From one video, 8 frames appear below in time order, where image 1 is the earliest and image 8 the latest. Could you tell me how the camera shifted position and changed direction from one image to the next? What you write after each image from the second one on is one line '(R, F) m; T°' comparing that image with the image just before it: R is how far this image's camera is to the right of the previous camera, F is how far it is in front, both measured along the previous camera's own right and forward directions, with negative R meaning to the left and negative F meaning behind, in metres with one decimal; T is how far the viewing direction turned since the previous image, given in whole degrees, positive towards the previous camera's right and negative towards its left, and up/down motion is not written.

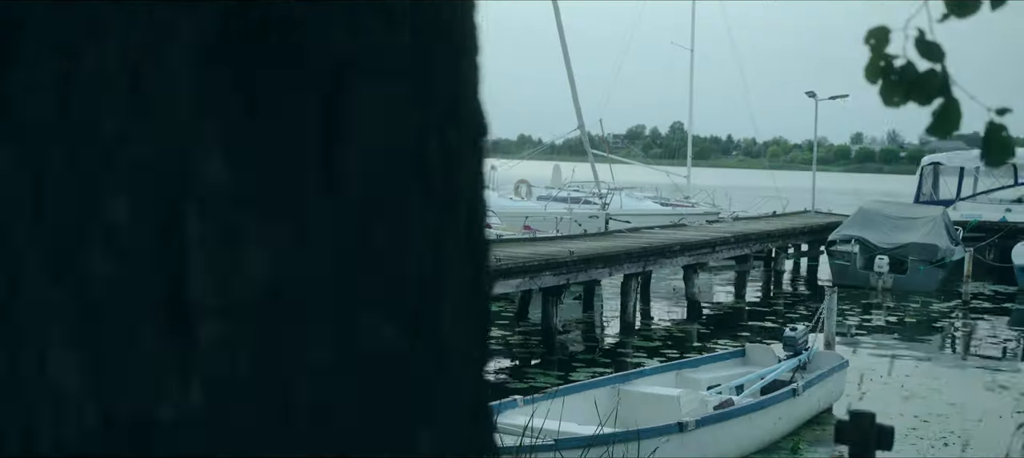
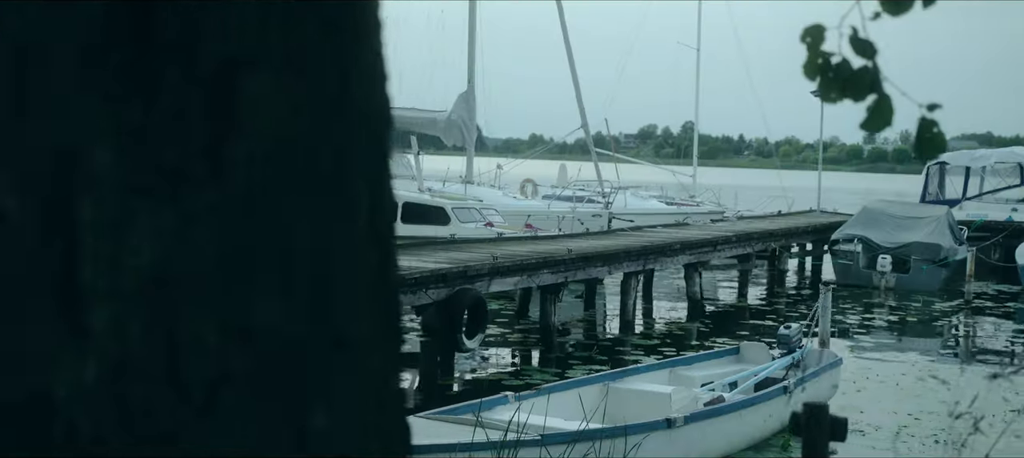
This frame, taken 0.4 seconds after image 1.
(+0.2, -0.1) m; -1°
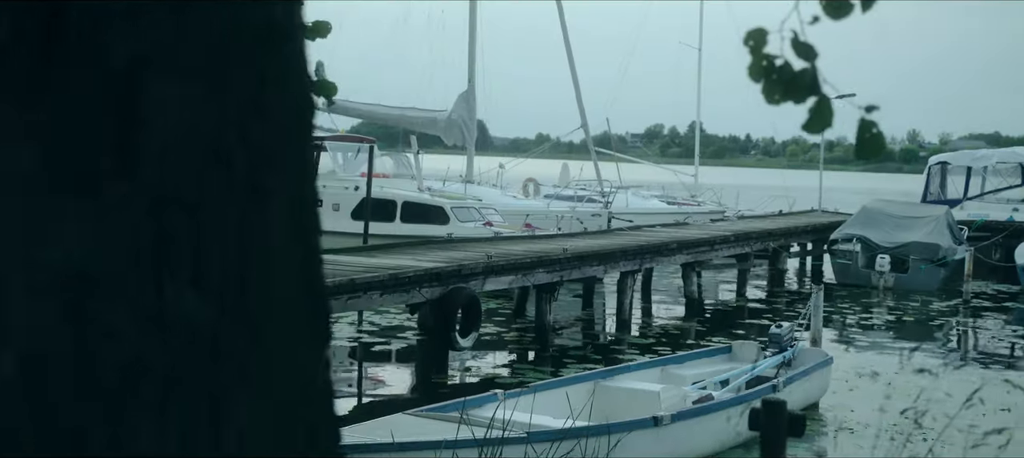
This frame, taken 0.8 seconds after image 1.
(+0.2, -0.1) m; 0°
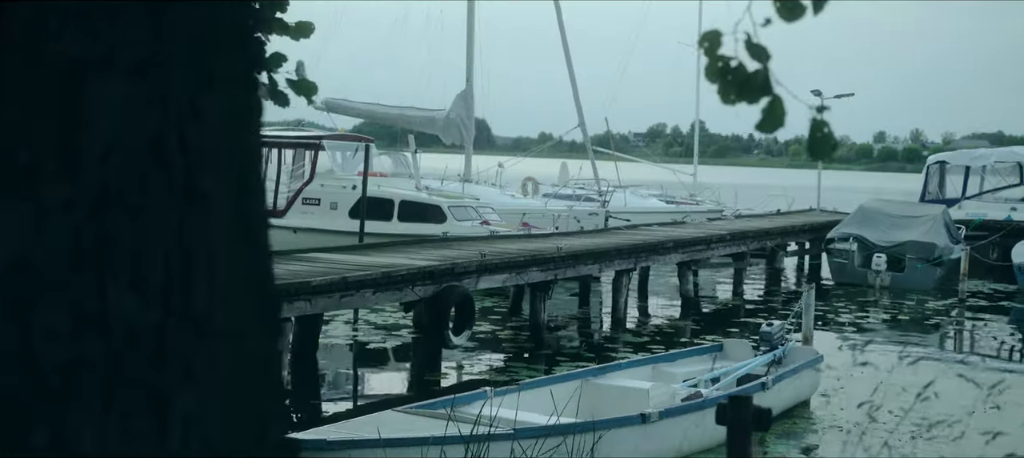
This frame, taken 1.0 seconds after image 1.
(+0.1, -0.1) m; 0°
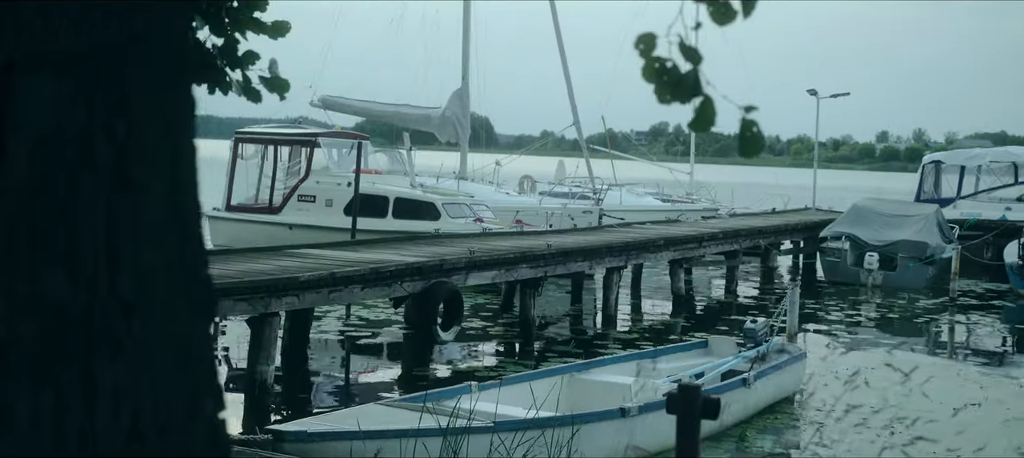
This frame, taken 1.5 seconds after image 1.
(+0.2, -0.1) m; 0°
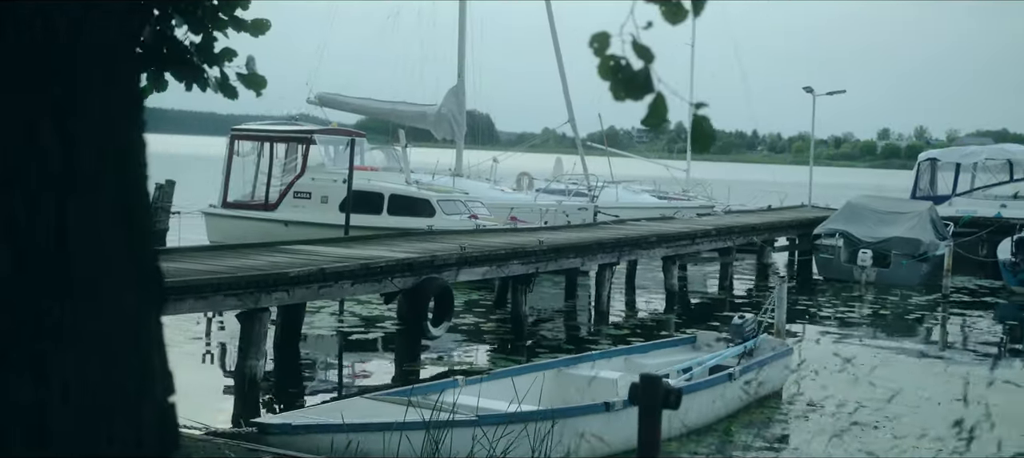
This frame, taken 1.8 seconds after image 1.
(+0.1, -0.1) m; 0°
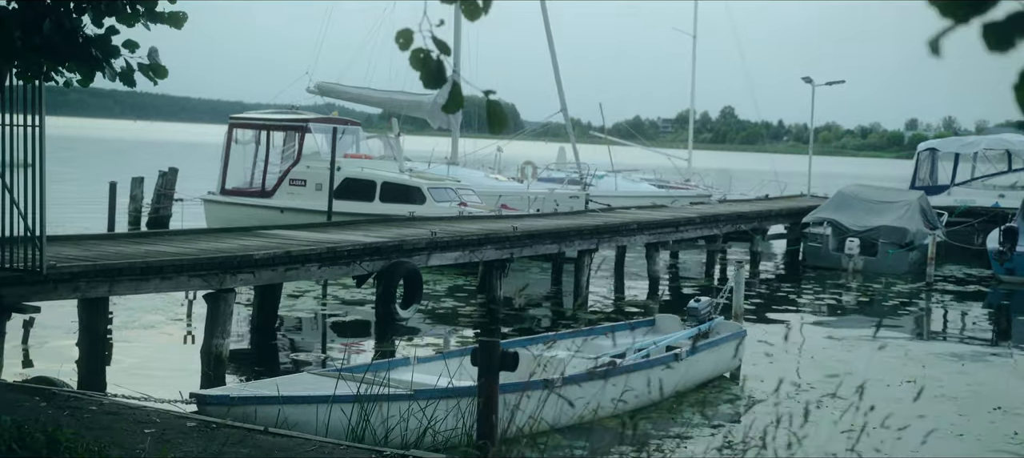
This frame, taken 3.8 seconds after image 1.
(+0.7, -0.4) m; -1°
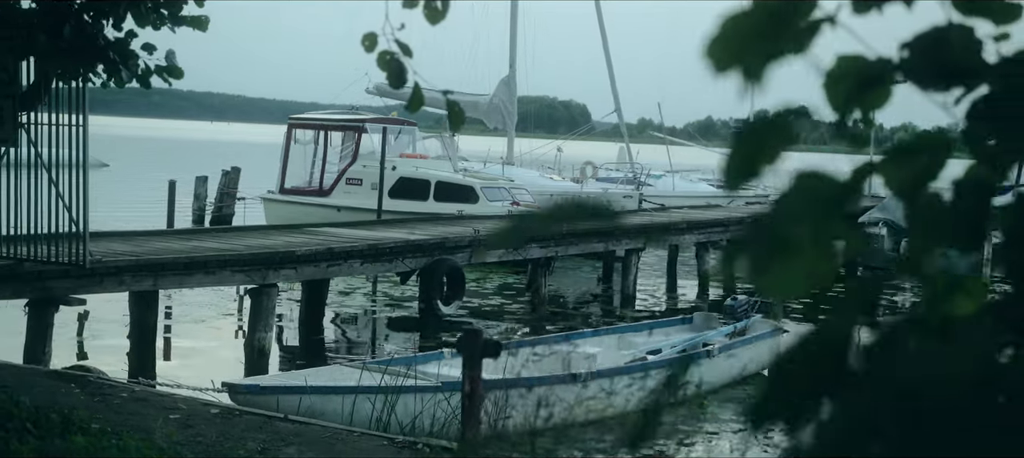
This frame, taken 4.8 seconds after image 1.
(+0.4, -0.2) m; -4°
